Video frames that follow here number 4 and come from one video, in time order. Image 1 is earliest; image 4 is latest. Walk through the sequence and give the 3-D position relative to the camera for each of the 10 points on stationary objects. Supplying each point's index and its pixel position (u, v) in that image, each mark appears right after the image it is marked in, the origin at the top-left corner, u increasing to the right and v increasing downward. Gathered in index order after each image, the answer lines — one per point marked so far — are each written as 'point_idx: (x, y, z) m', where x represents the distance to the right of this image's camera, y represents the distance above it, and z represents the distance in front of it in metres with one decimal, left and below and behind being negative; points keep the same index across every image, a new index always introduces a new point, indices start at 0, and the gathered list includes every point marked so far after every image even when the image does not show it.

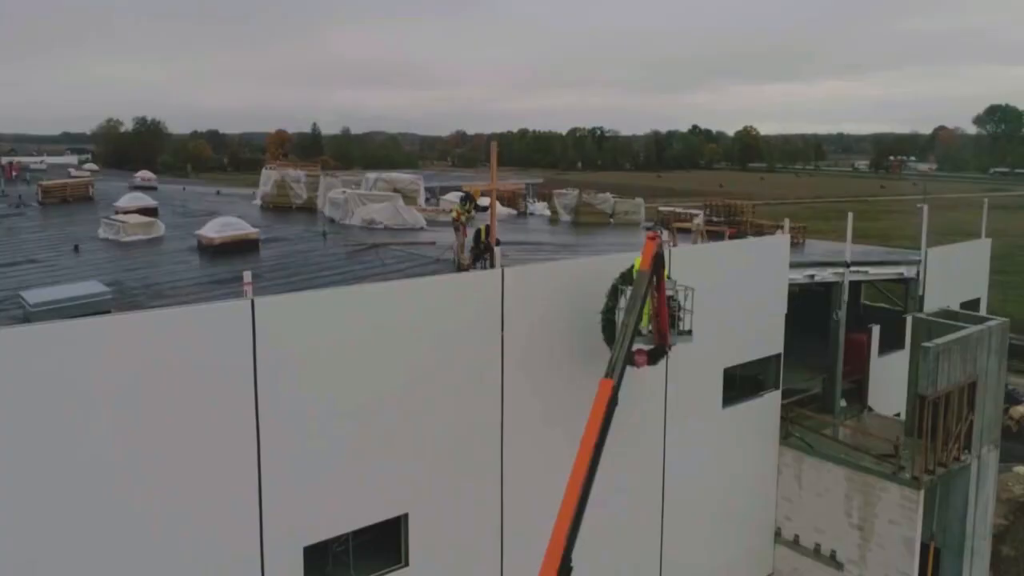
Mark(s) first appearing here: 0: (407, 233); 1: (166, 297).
0: (-2.2, +1.1, +17.5) m
1: (-4.4, -0.1, +10.6) m
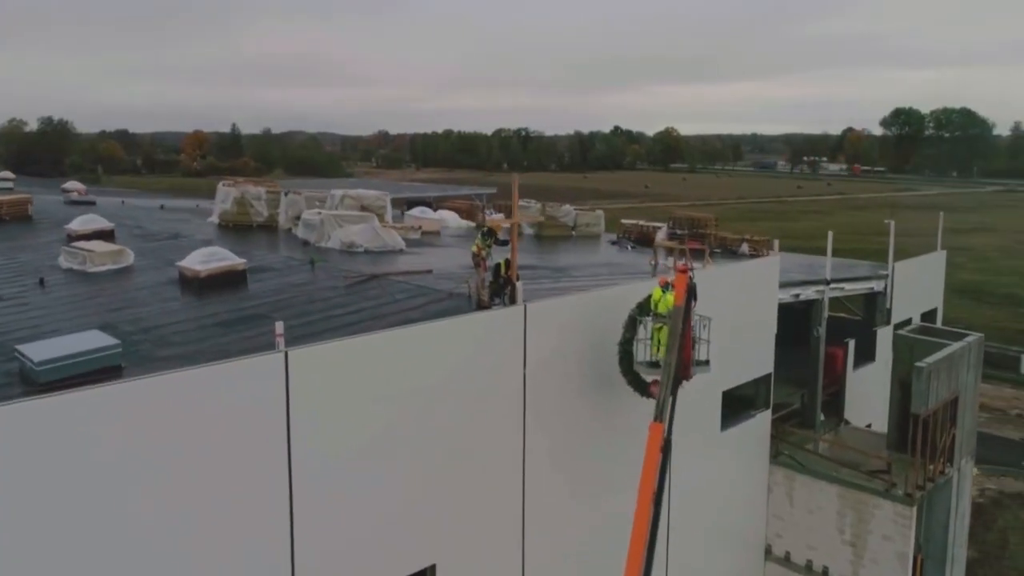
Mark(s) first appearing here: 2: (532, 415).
0: (-2.5, +0.6, +16.9) m
1: (-4.0, -0.7, +9.8) m
2: (+0.3, -1.8, +12.2) m
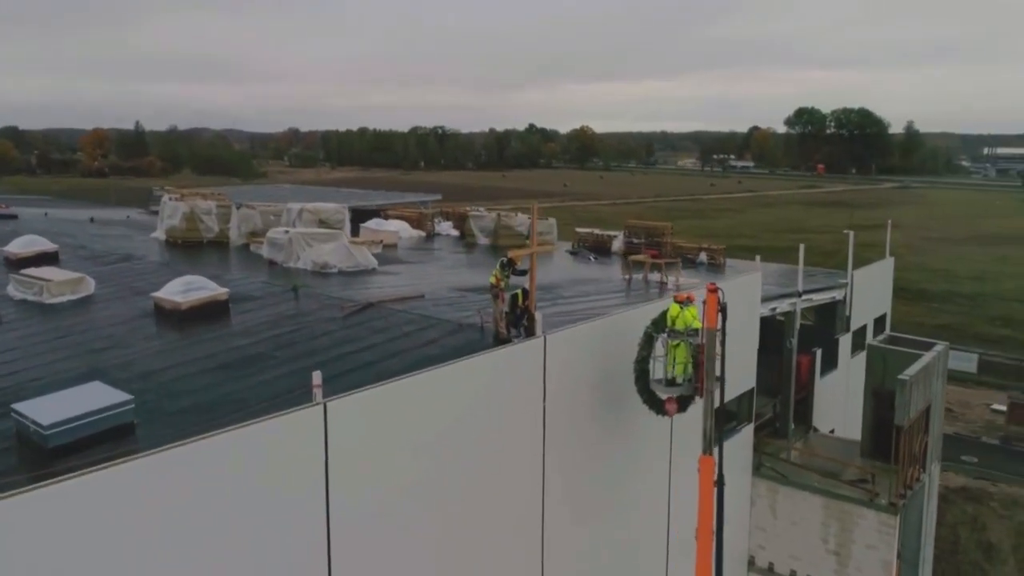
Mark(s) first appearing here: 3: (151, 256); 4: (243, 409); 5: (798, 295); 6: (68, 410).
0: (-2.8, +0.2, +16.2) m
1: (-3.5, -1.2, +9.0) m
2: (+0.5, -2.2, +11.8) m
3: (-7.8, +0.7, +18.0) m
4: (-2.8, -1.3, +8.8) m
5: (+6.4, -0.1, +18.6) m
6: (-4.2, -1.2, +7.9) m
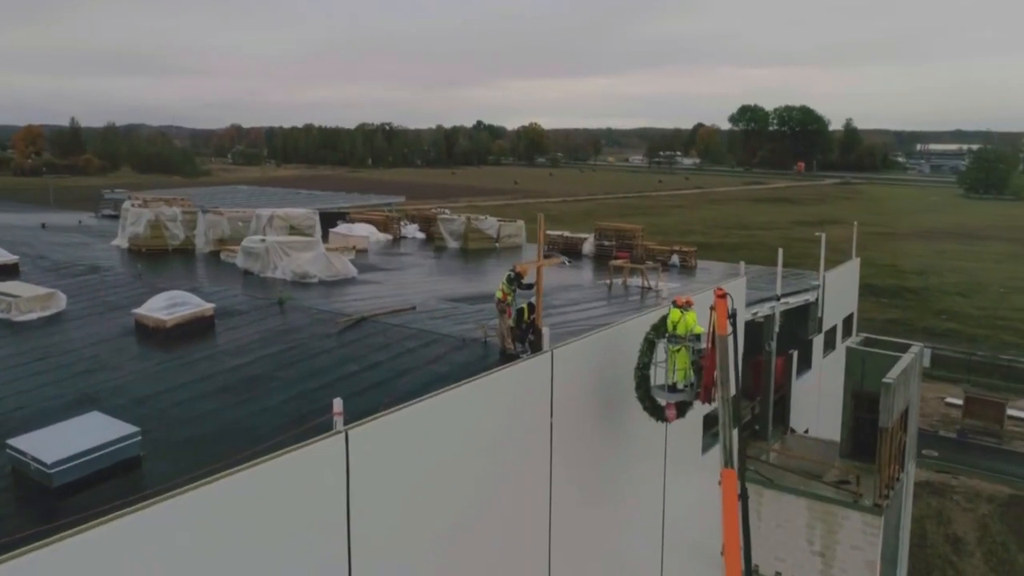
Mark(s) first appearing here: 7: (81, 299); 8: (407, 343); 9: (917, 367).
0: (-3.1, 0.0, +15.8) m
1: (-3.3, -1.4, +8.6) m
2: (+0.5, -2.4, +11.6) m
3: (-8.2, +0.4, +17.3) m
4: (-2.6, -1.5, +8.4) m
5: (+6.0, -0.2, +18.8) m
6: (-4.0, -1.4, +7.4) m
7: (-7.2, -0.2, +14.0) m
8: (-1.5, -0.7, +11.3) m
9: (+8.3, -1.6, +17.0) m
